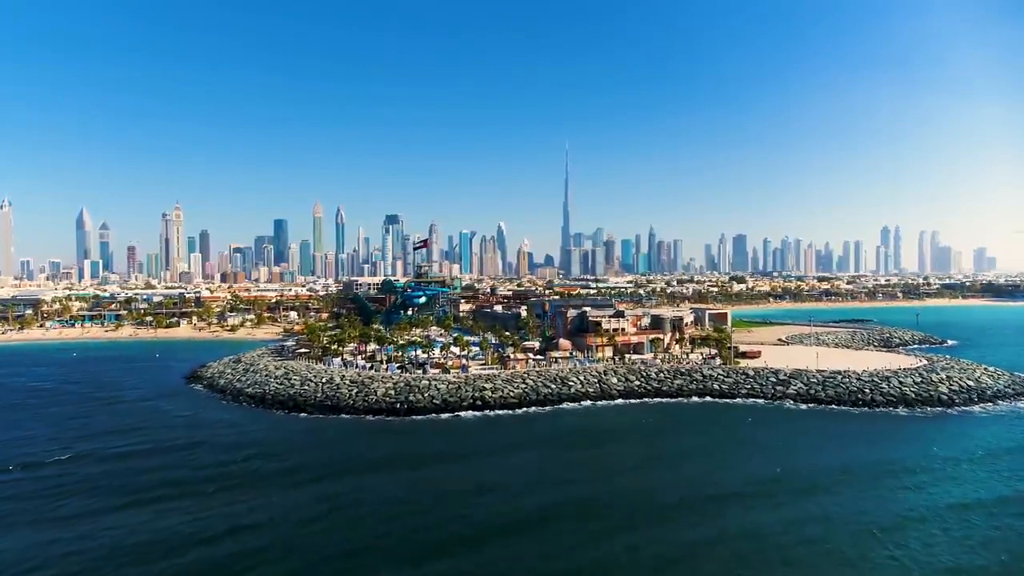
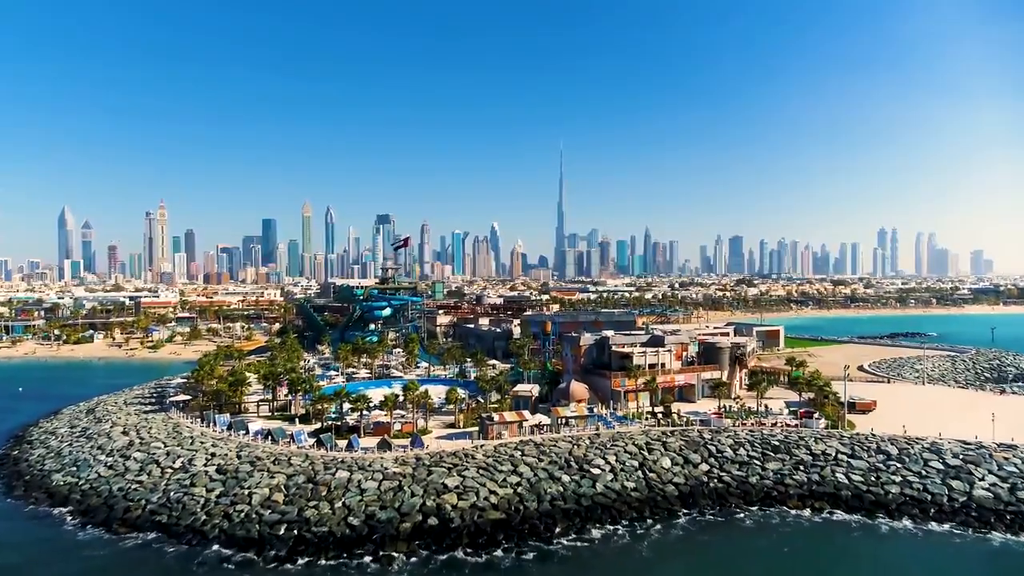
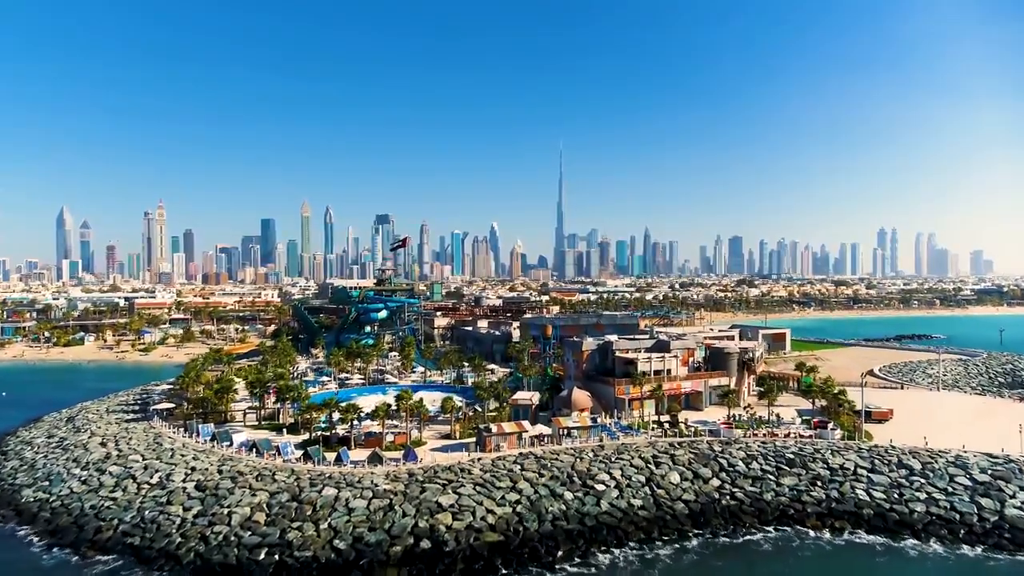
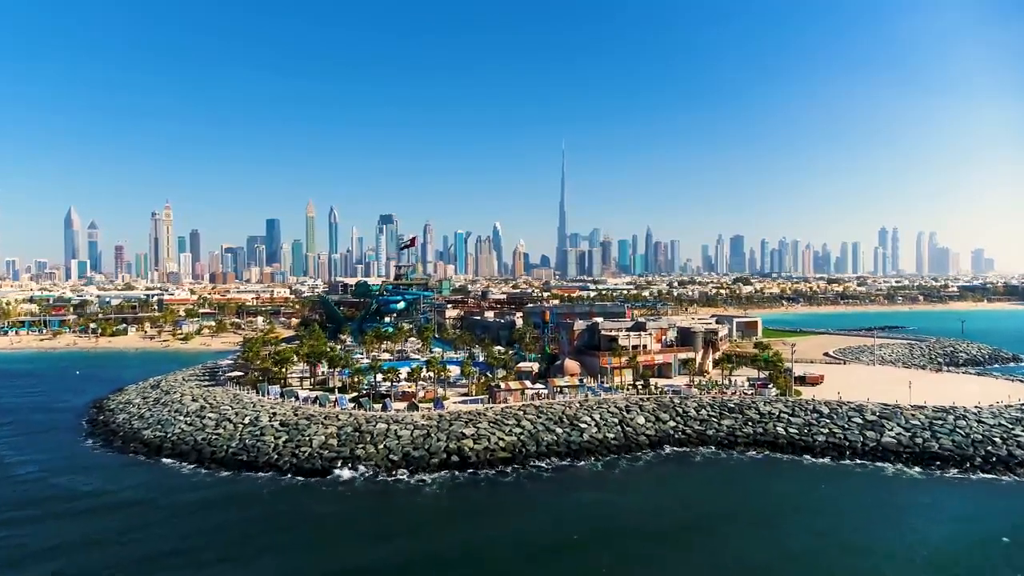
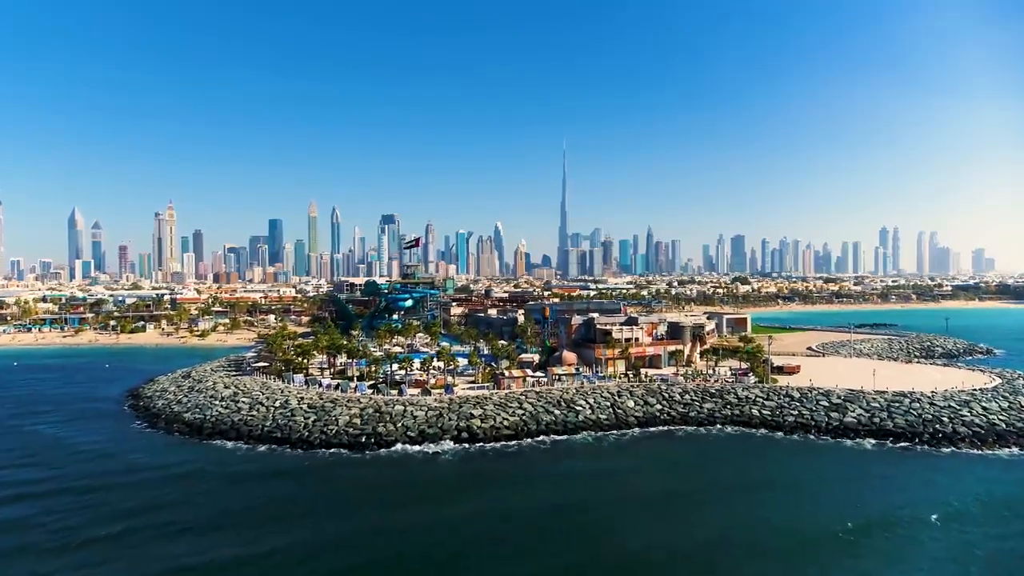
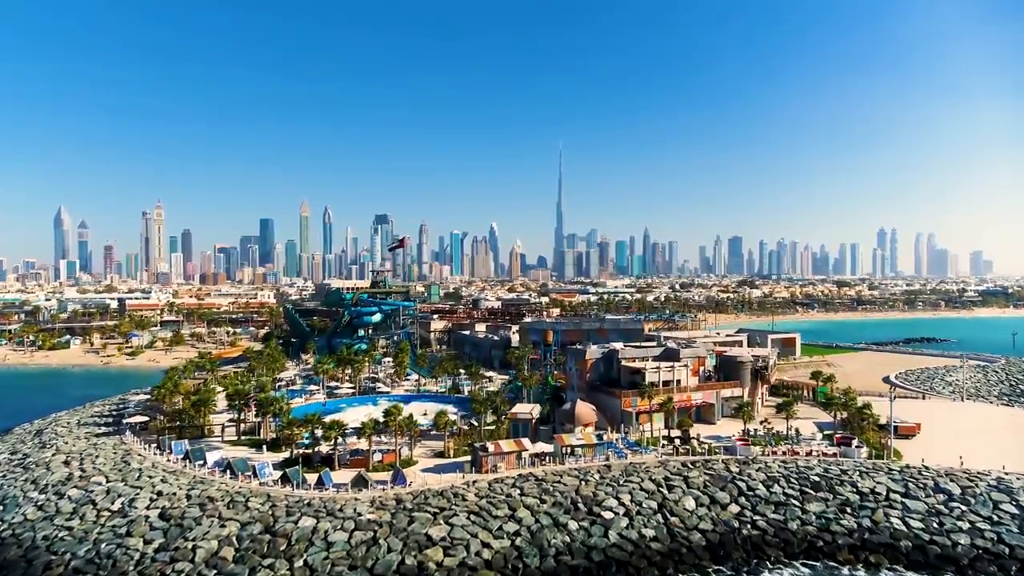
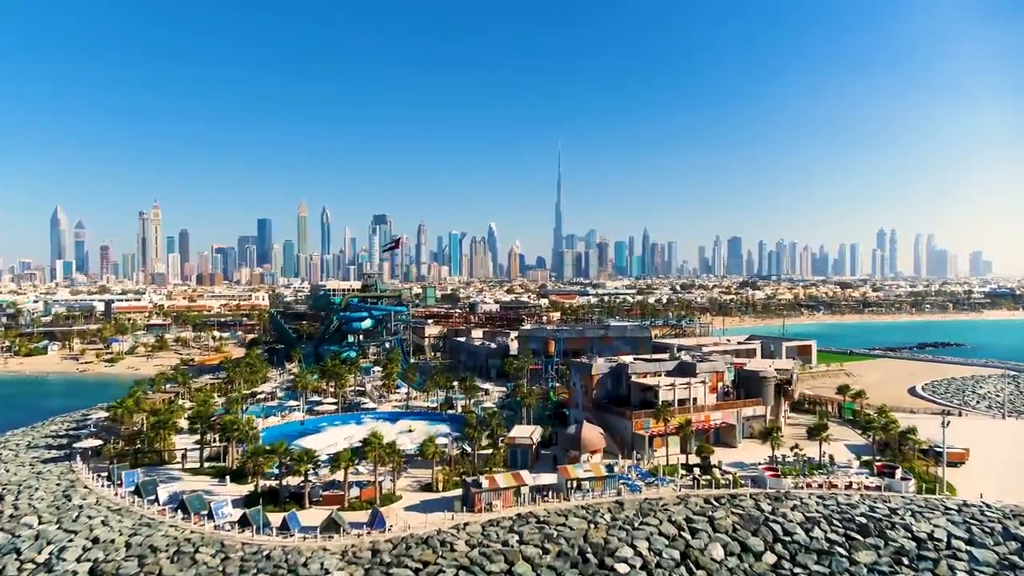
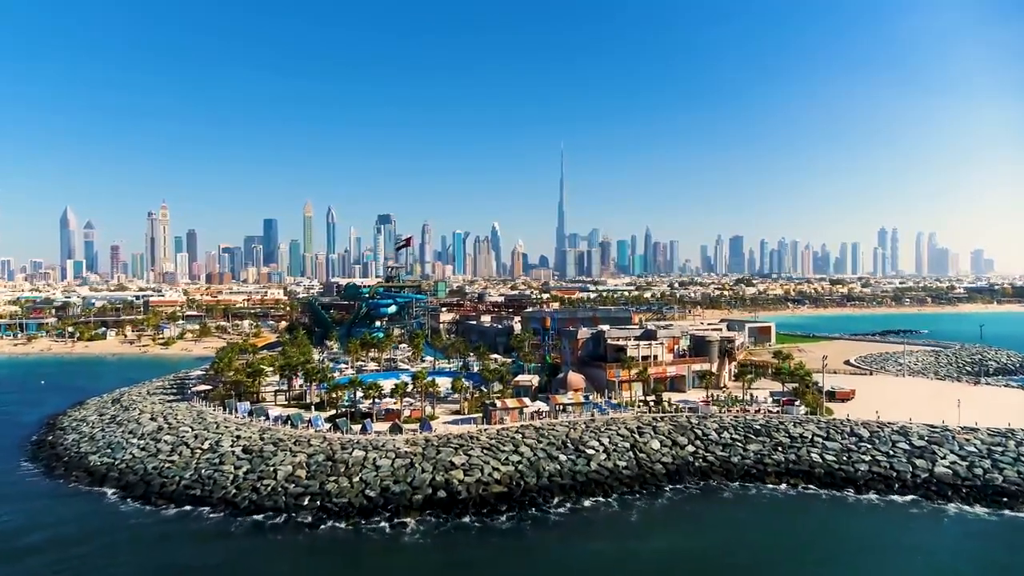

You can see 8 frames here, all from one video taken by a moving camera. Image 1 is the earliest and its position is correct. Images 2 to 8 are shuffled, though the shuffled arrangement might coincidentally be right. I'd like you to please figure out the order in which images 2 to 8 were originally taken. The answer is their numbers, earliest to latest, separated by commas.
5, 4, 8, 2, 3, 6, 7
